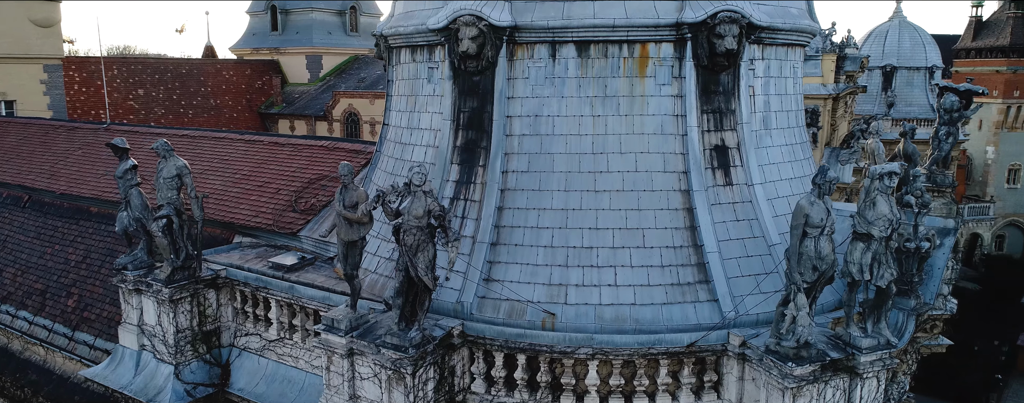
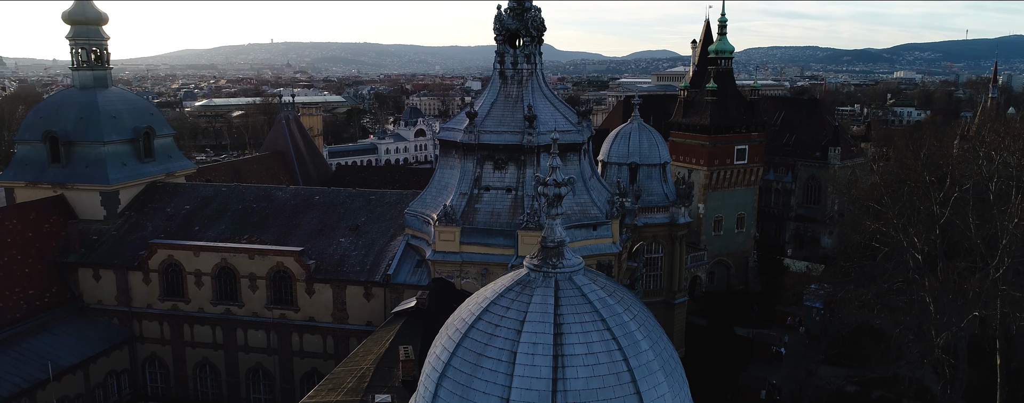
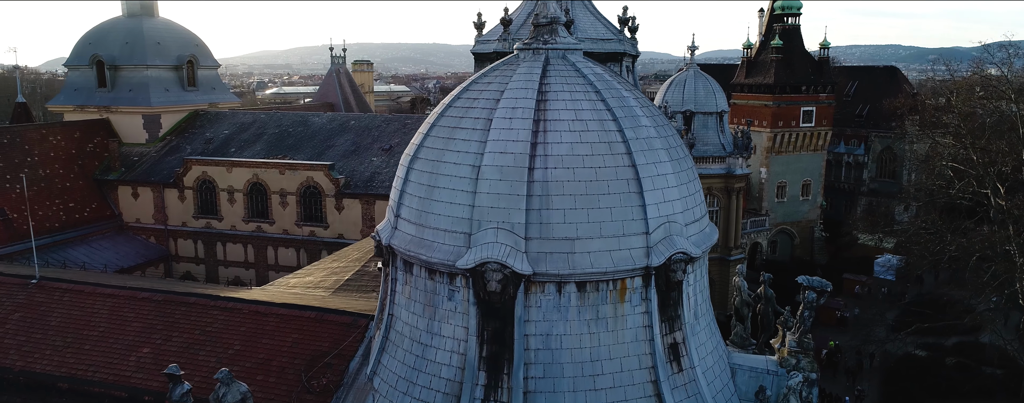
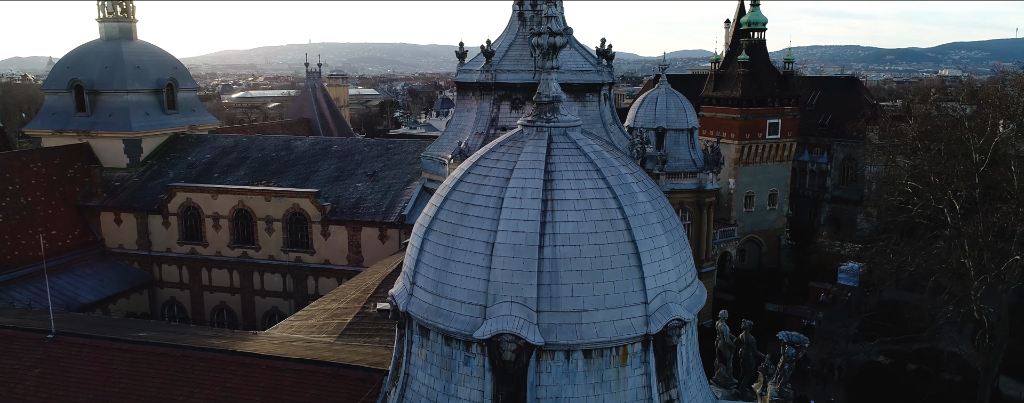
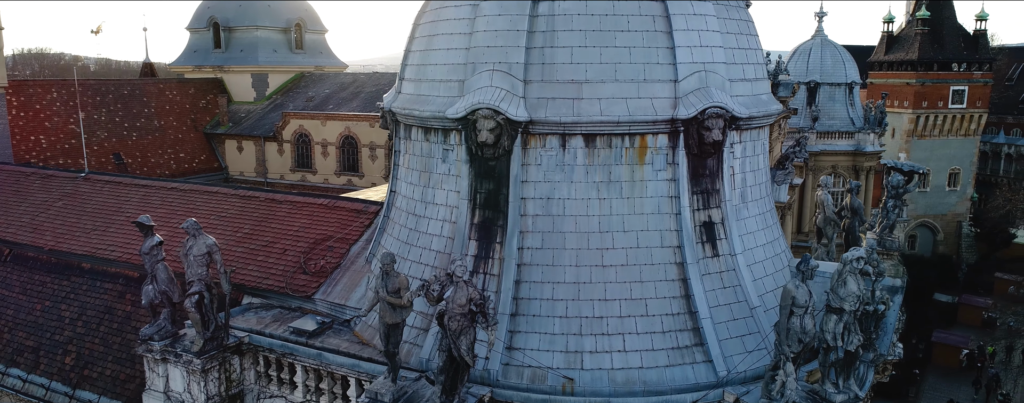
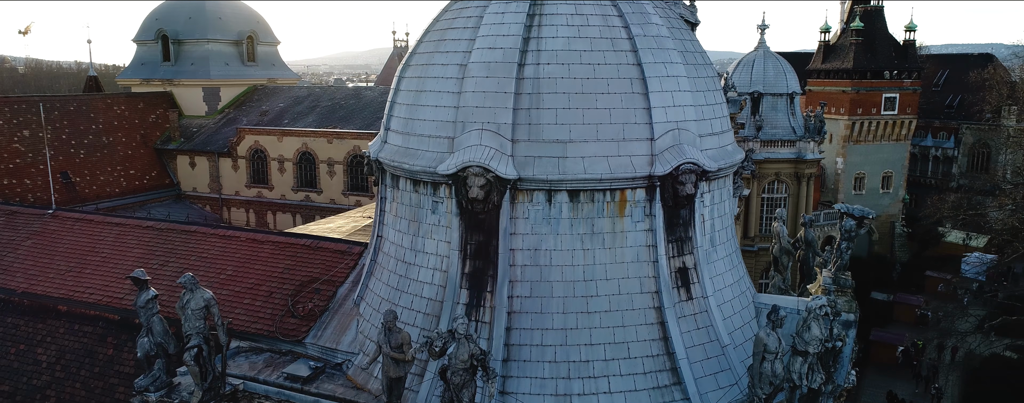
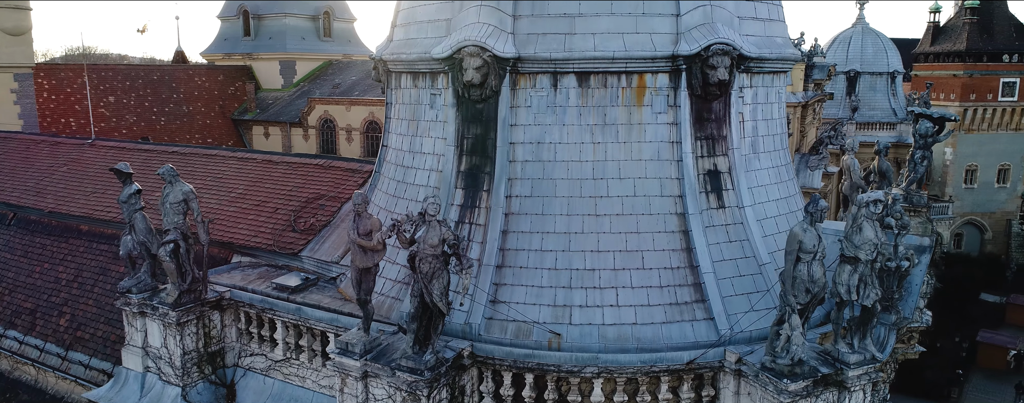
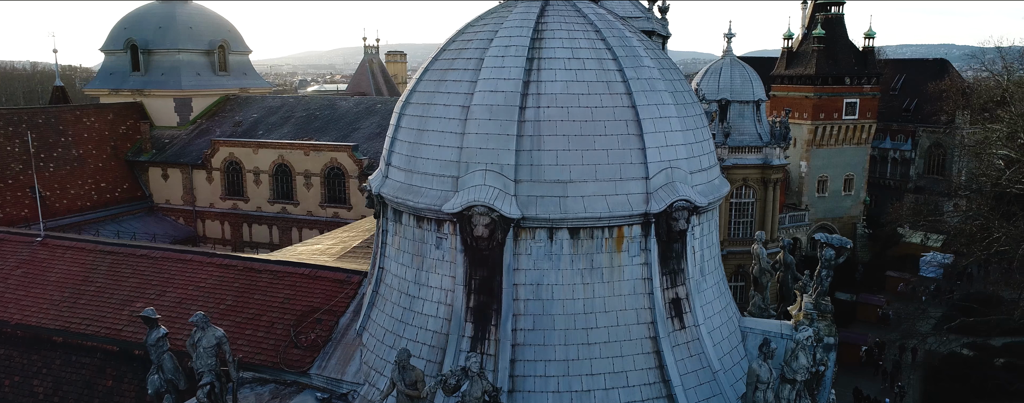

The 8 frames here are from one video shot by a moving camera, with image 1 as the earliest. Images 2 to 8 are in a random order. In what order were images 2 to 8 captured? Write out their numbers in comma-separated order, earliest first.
7, 5, 6, 8, 3, 4, 2
